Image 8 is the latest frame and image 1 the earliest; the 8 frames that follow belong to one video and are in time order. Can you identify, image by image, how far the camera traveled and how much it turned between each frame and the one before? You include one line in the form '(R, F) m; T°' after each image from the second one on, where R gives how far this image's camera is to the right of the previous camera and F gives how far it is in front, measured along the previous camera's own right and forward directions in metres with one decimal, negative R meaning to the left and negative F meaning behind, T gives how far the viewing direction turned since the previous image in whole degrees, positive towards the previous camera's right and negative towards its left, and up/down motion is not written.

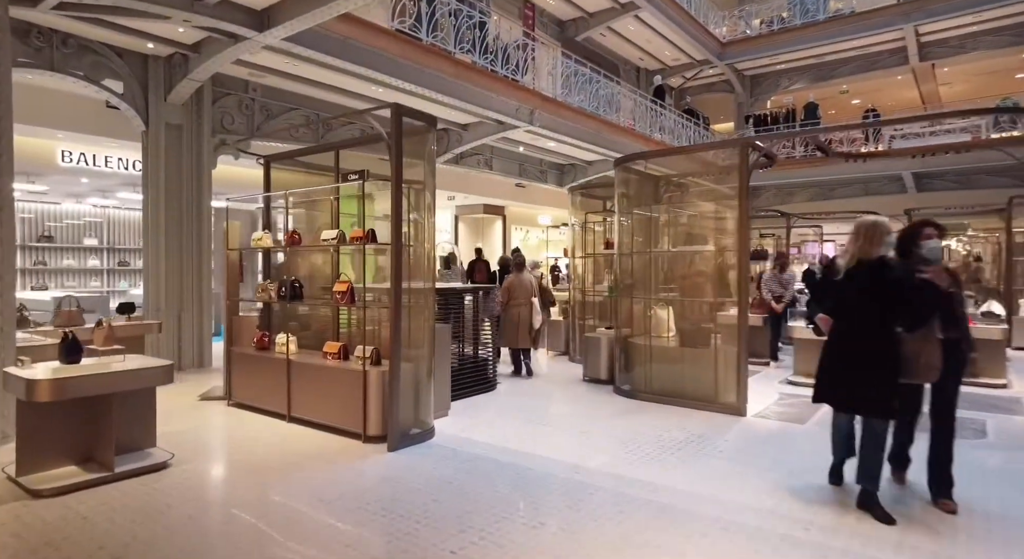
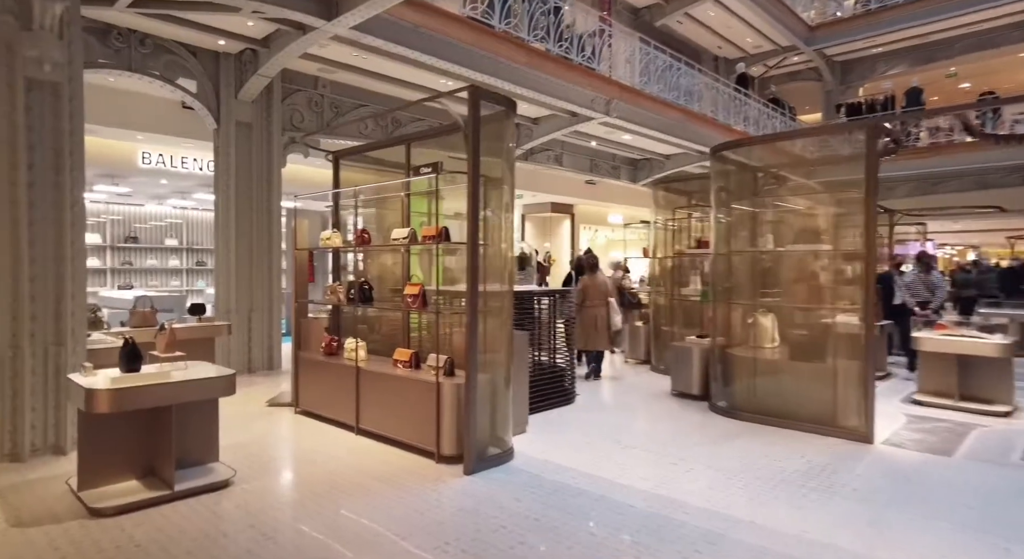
(-0.2, +0.5) m; -6°
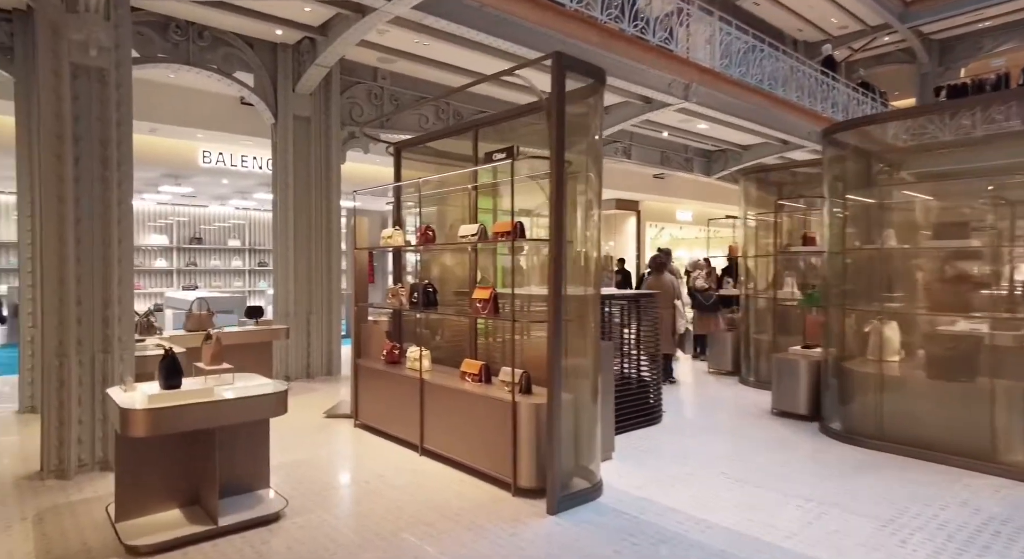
(-0.2, +0.6) m; -5°
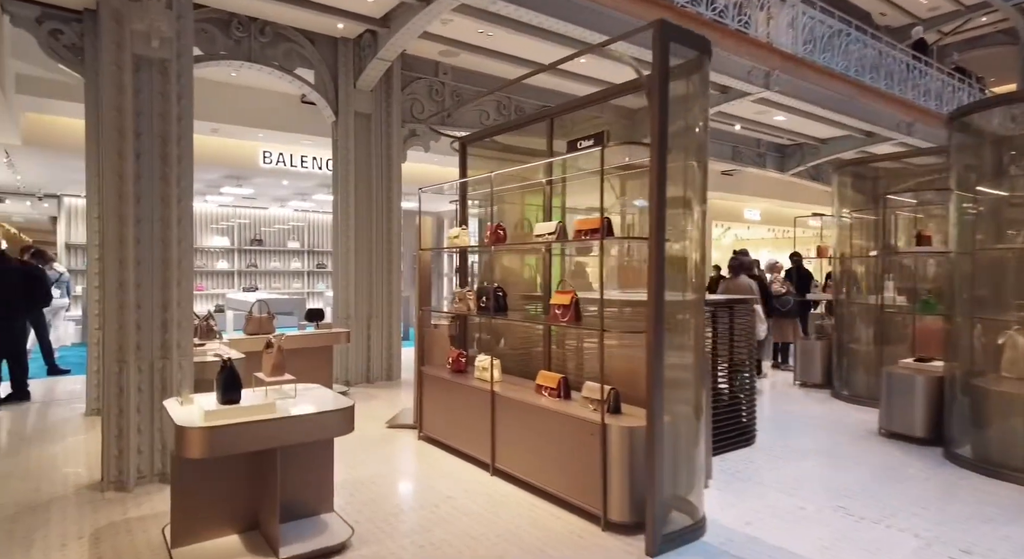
(-0.2, +0.4) m; -5°
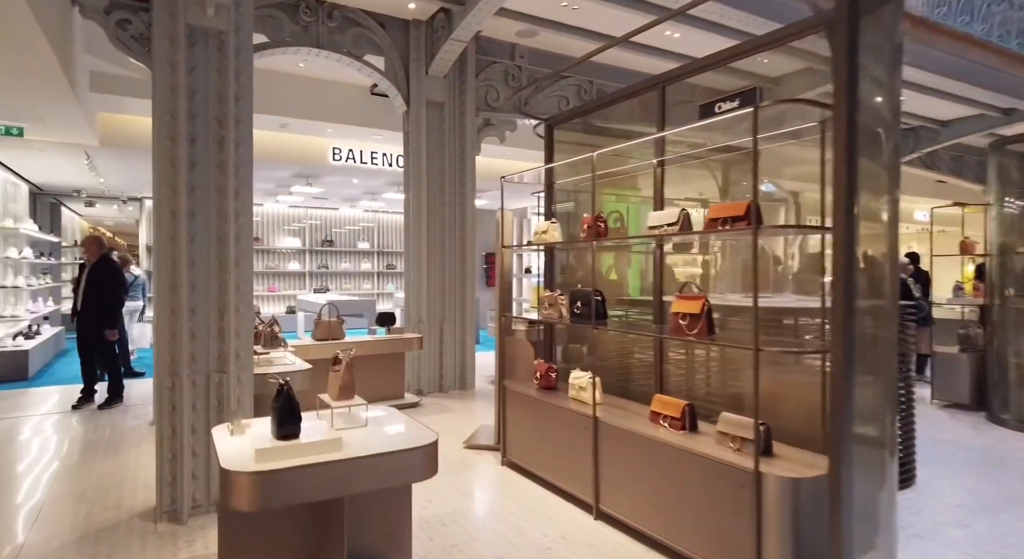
(-0.2, +0.7) m; -6°
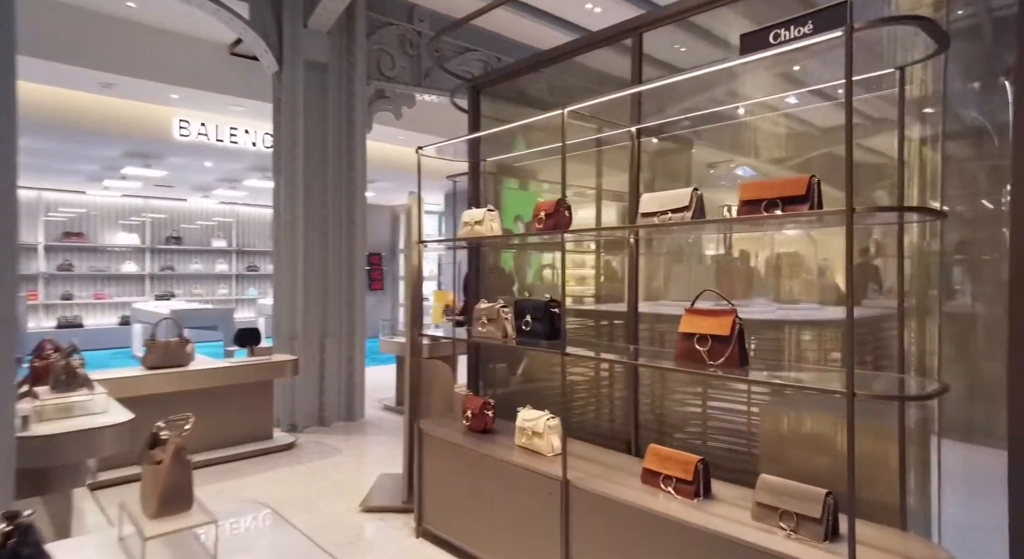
(-0.3, +1.1) m; +12°
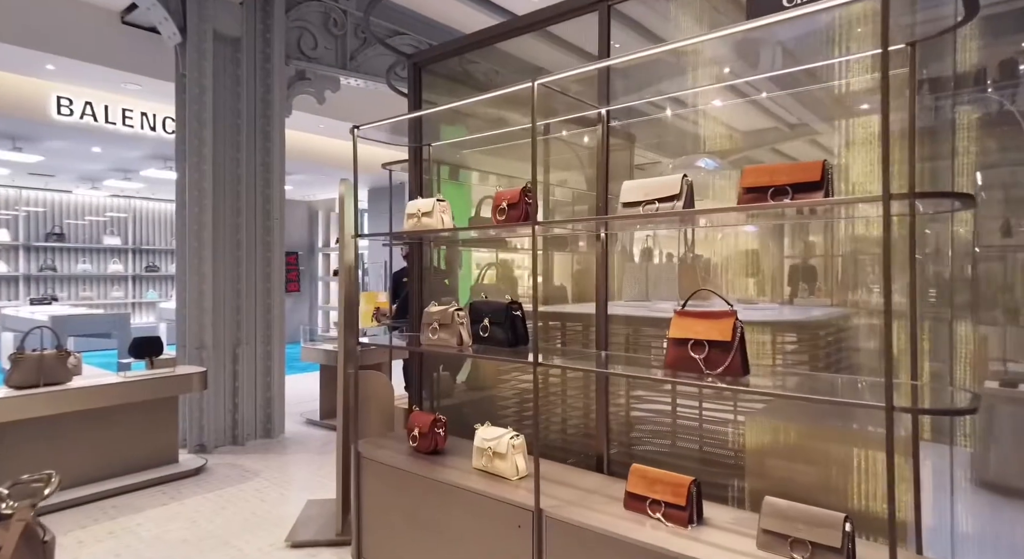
(-0.2, +0.4) m; +7°
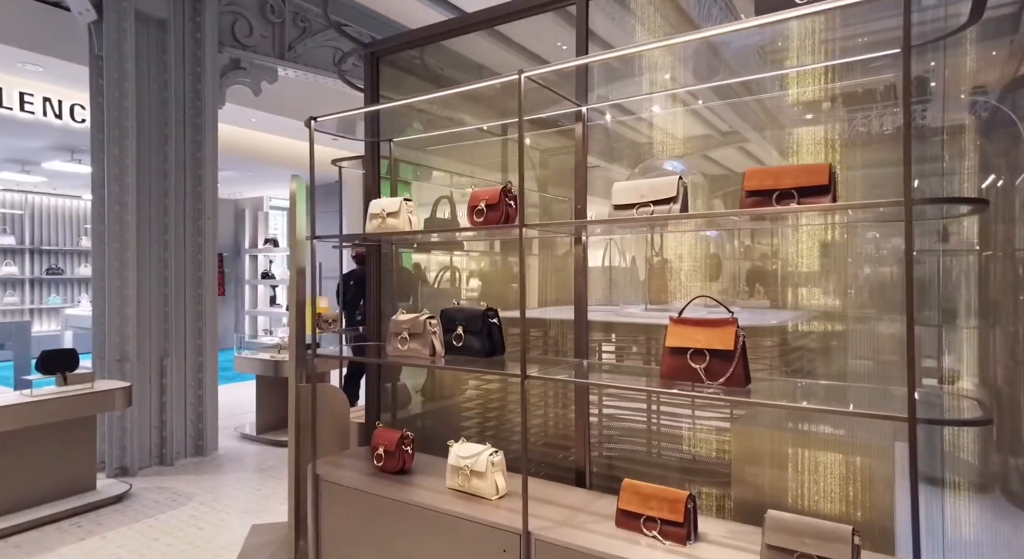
(-0.2, +0.2) m; +7°
